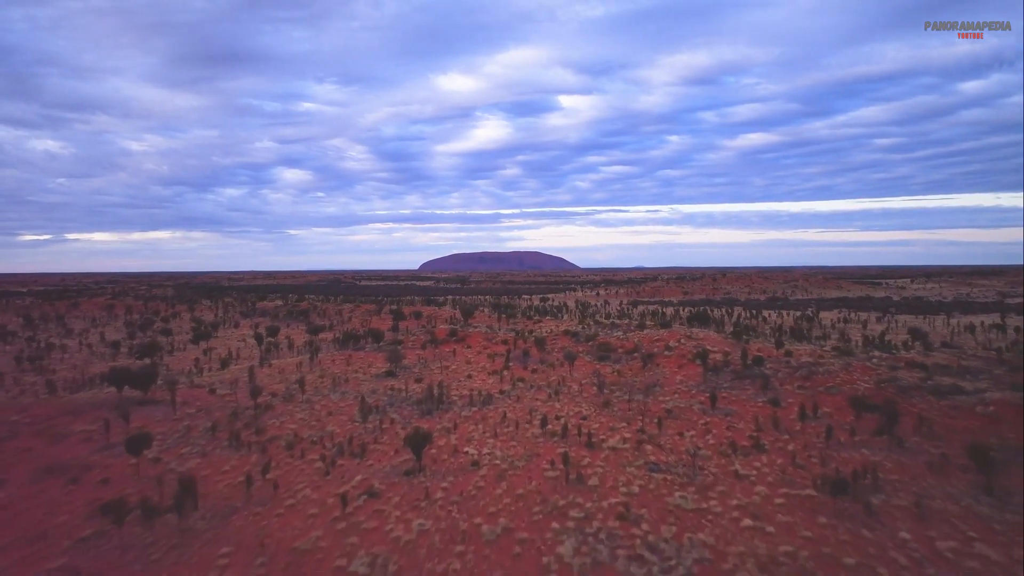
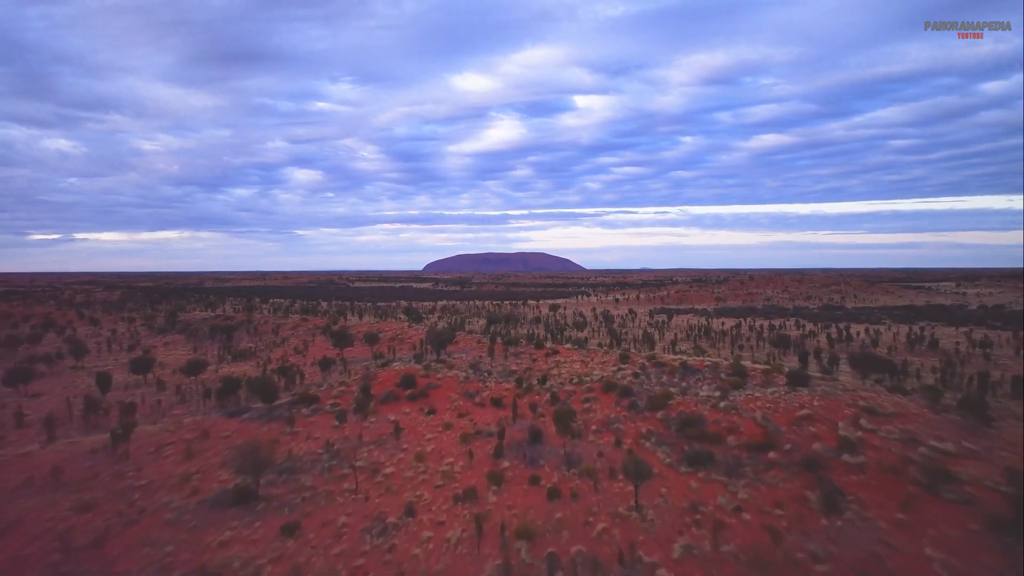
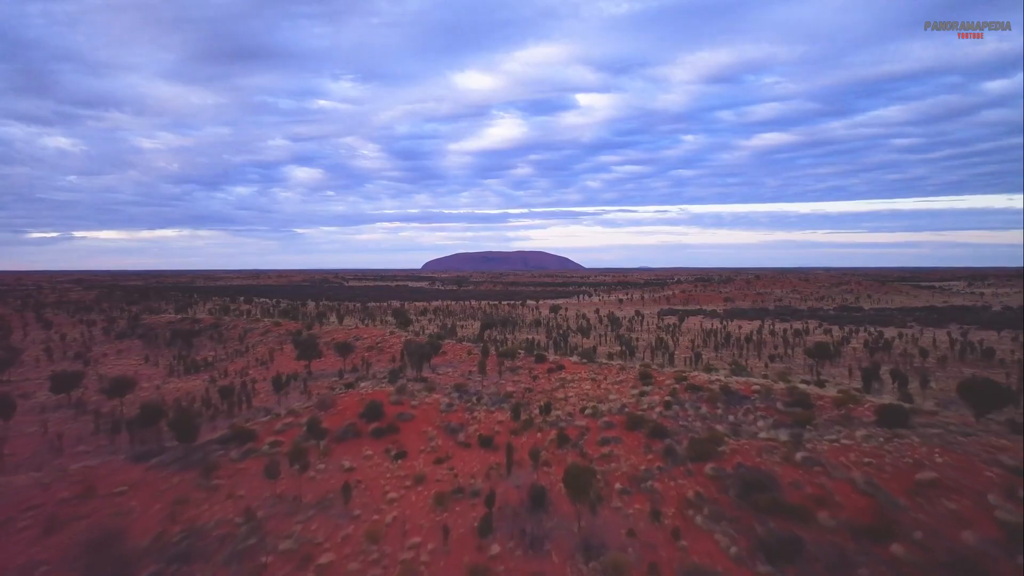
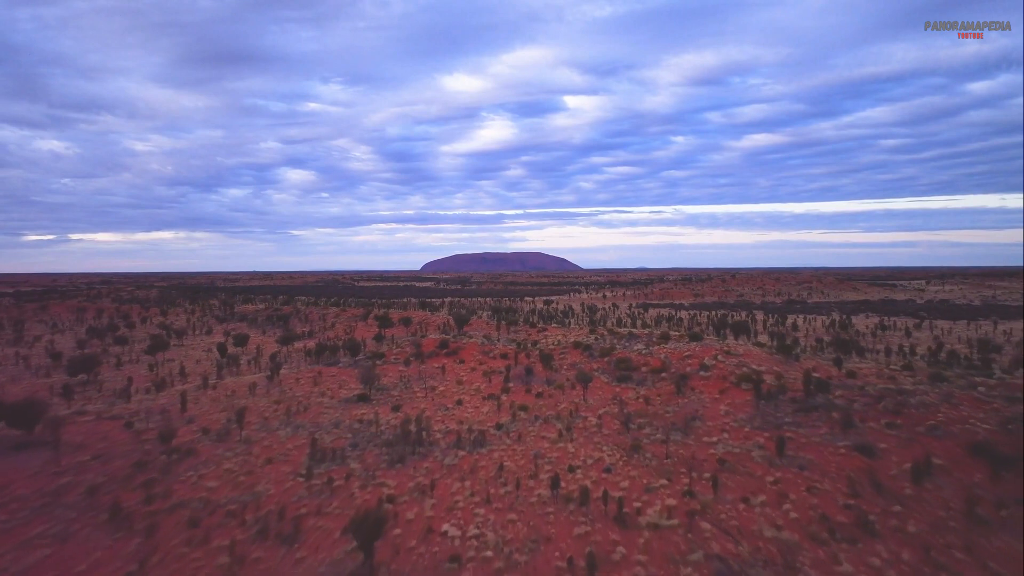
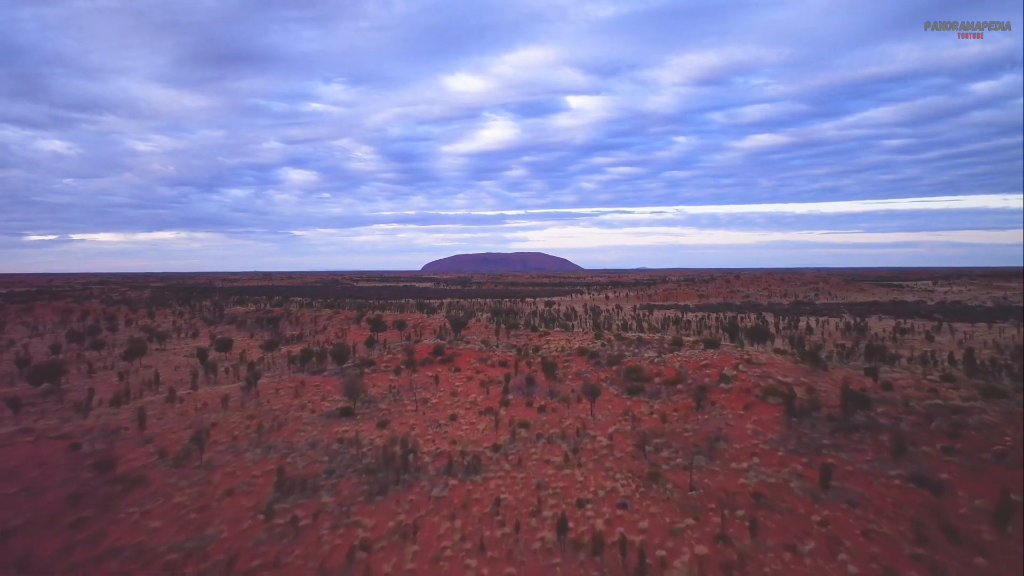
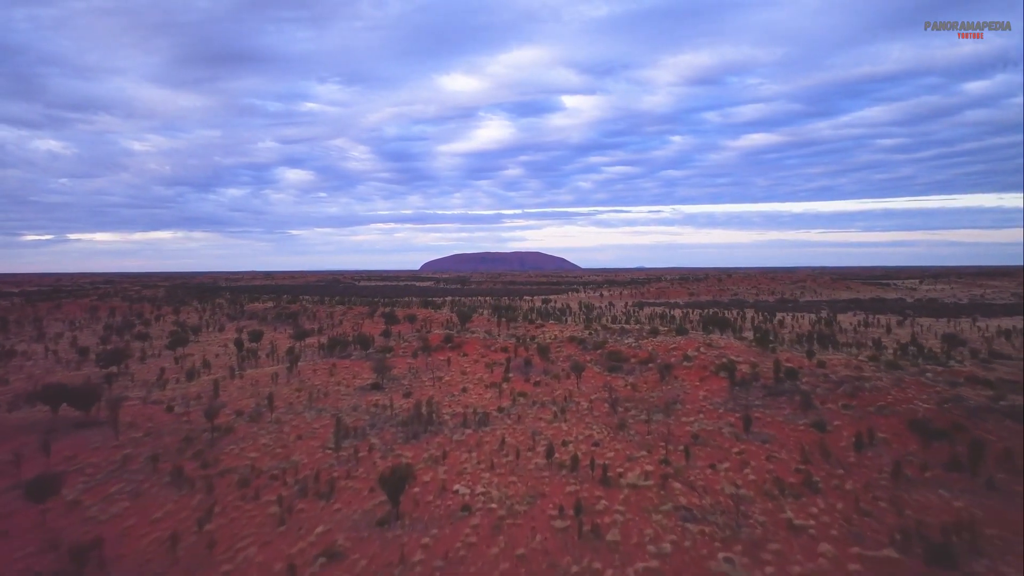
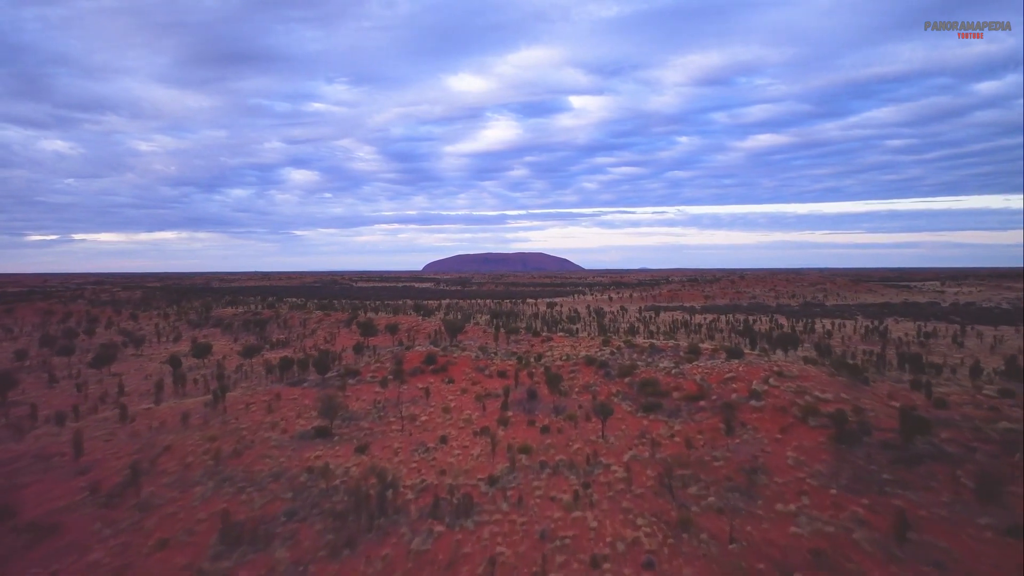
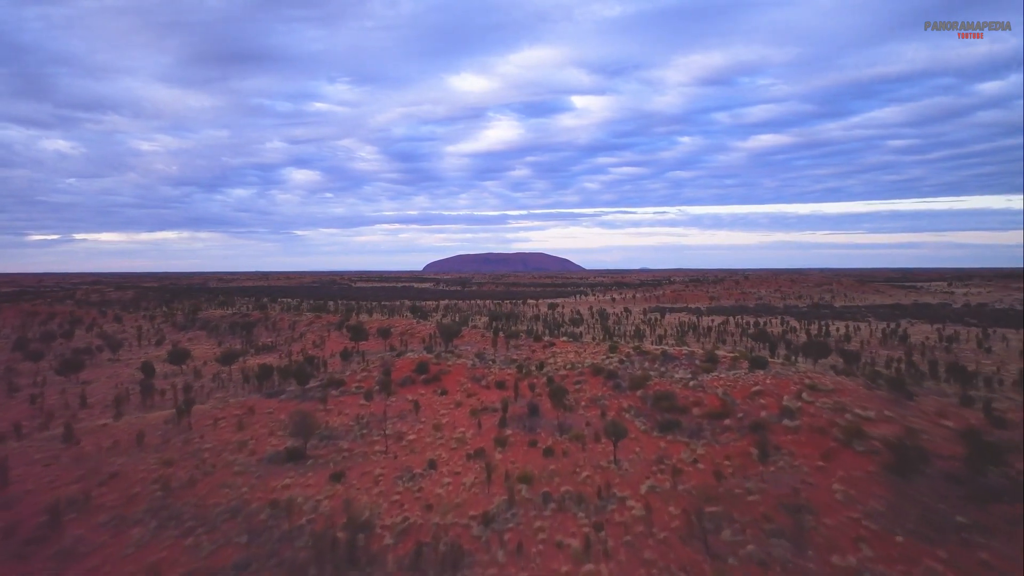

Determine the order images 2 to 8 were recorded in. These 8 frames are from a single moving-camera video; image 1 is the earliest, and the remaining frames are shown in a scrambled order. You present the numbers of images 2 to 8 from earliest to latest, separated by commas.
6, 4, 5, 7, 8, 2, 3
